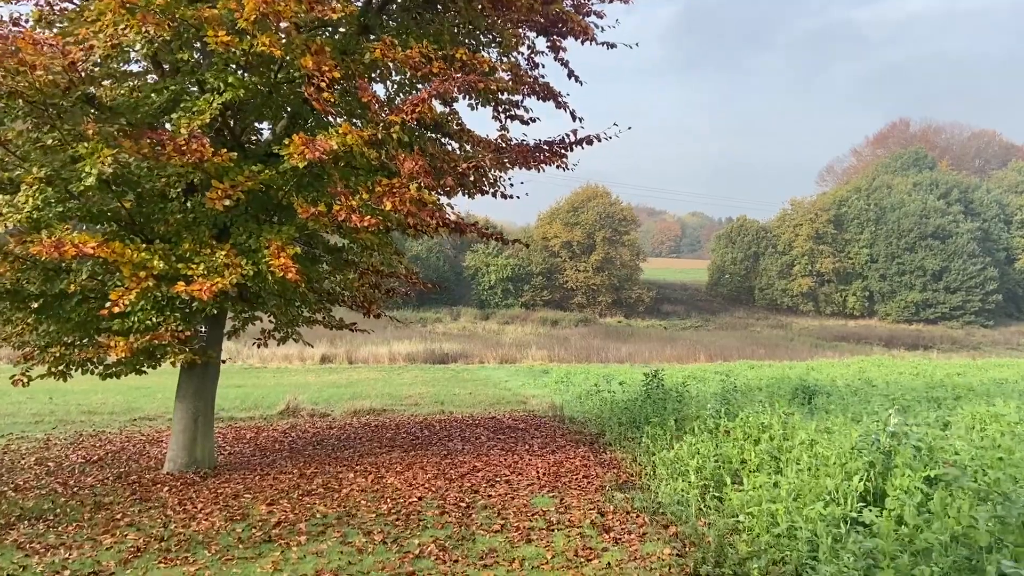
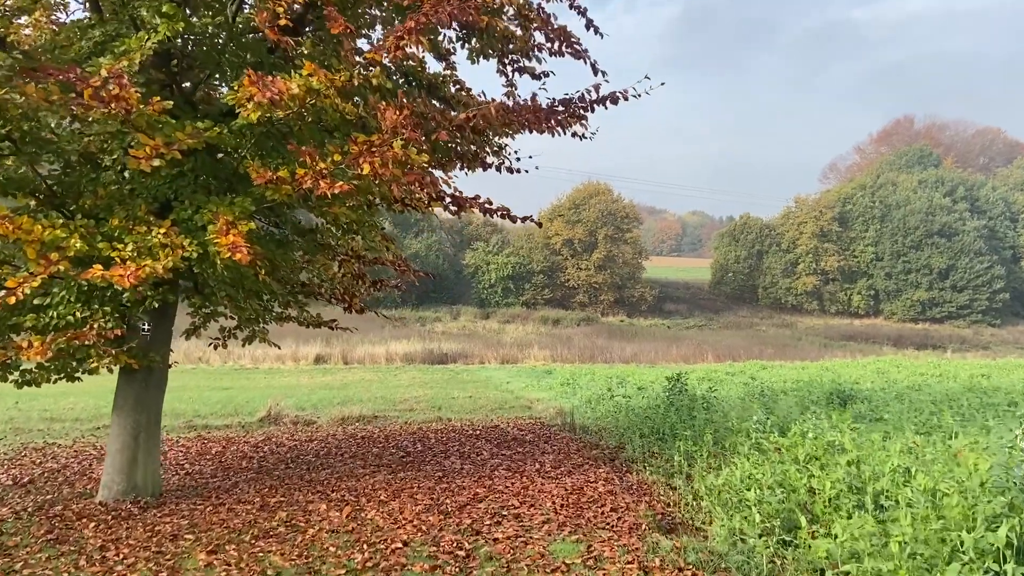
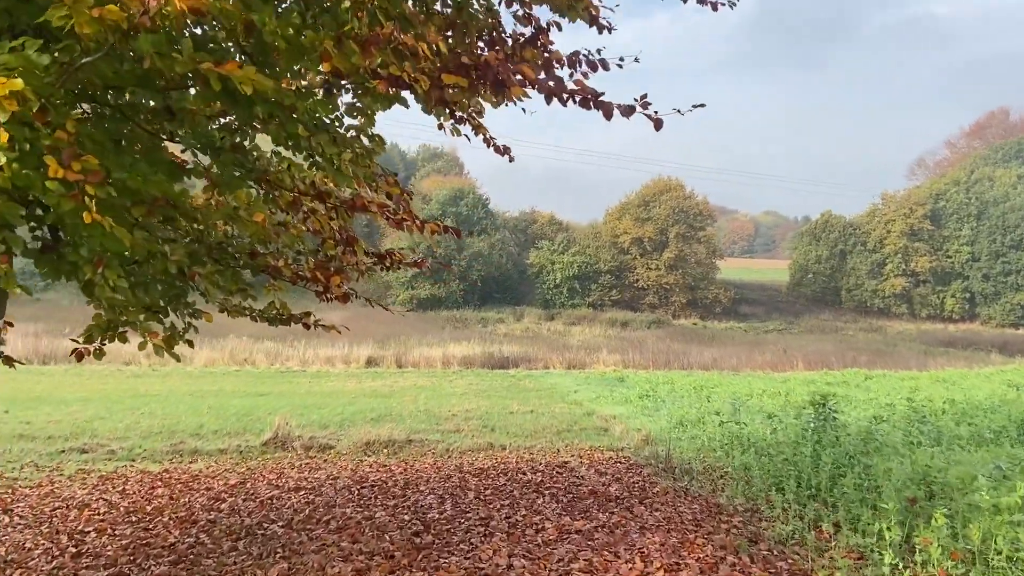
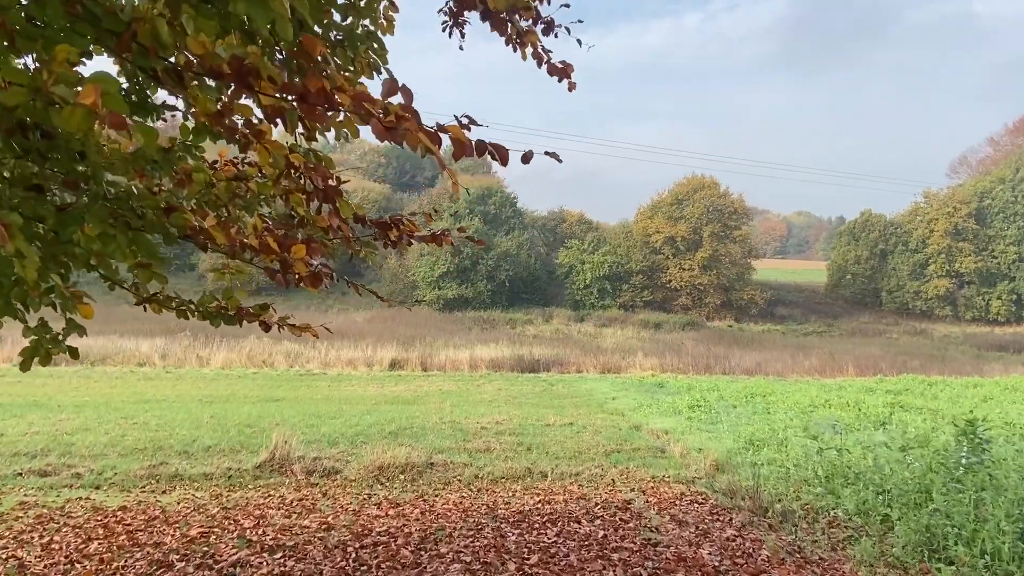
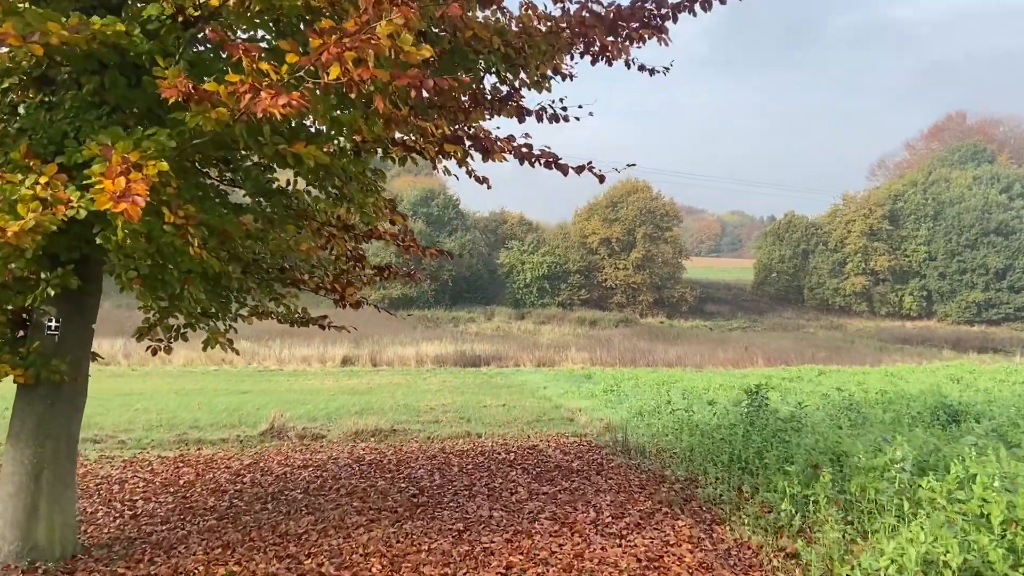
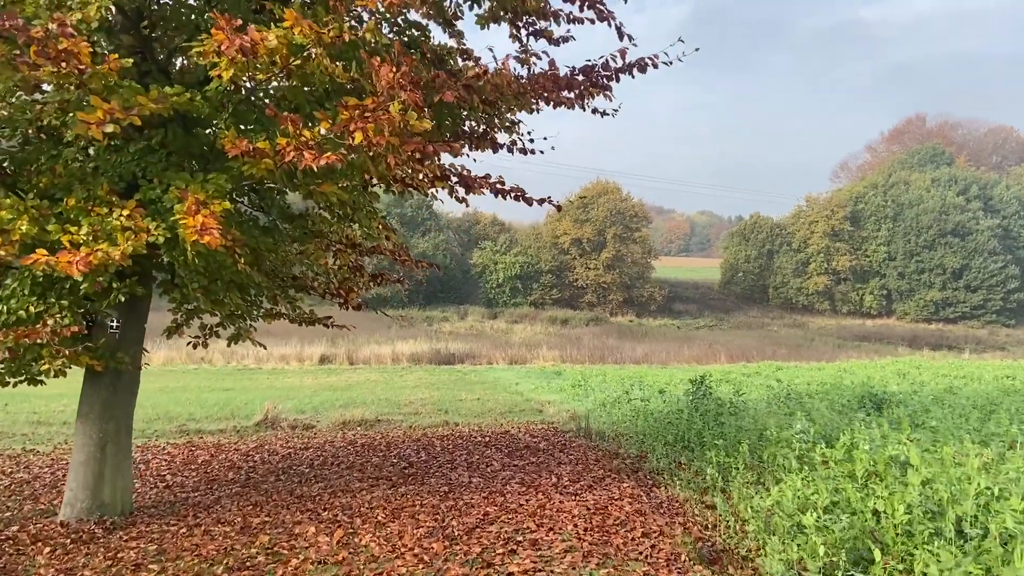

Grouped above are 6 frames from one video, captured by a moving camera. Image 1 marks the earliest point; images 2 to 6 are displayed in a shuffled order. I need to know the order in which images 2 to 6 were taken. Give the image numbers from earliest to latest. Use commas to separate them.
2, 6, 5, 3, 4
